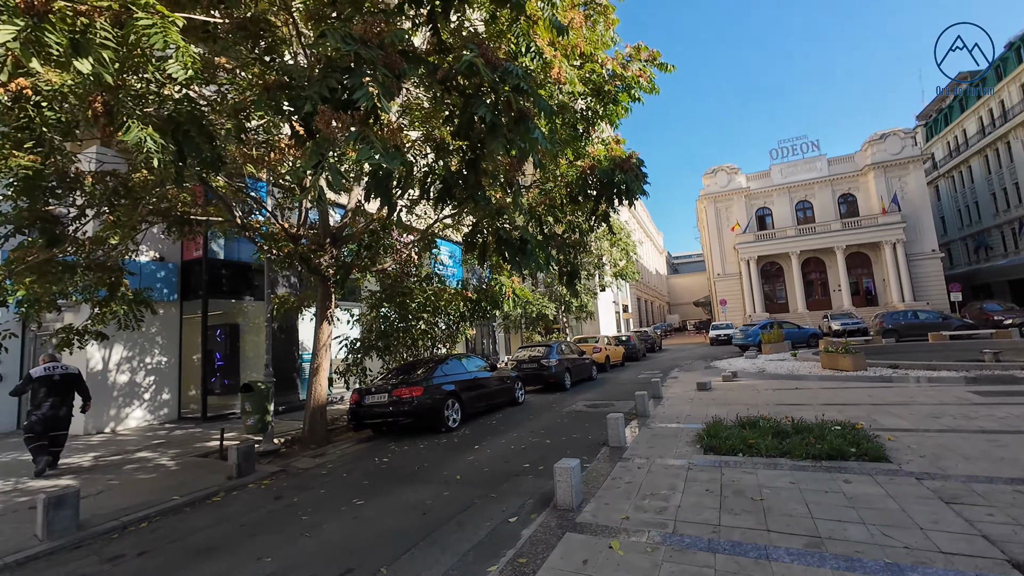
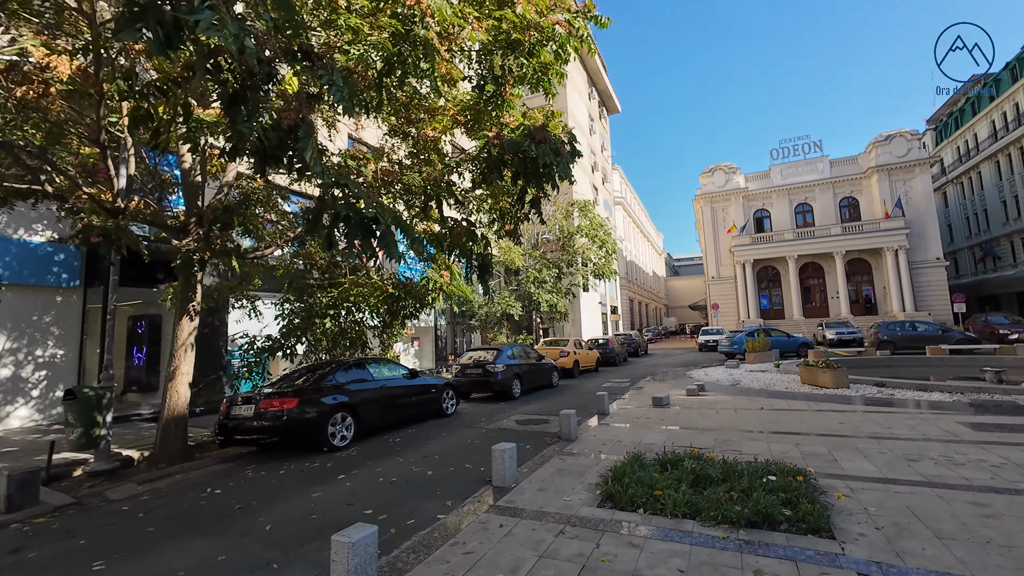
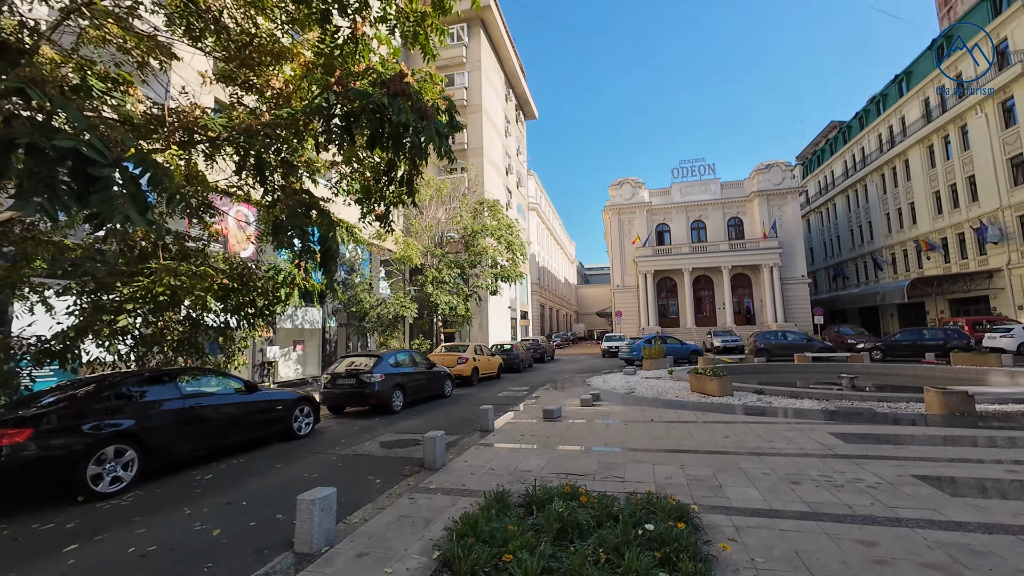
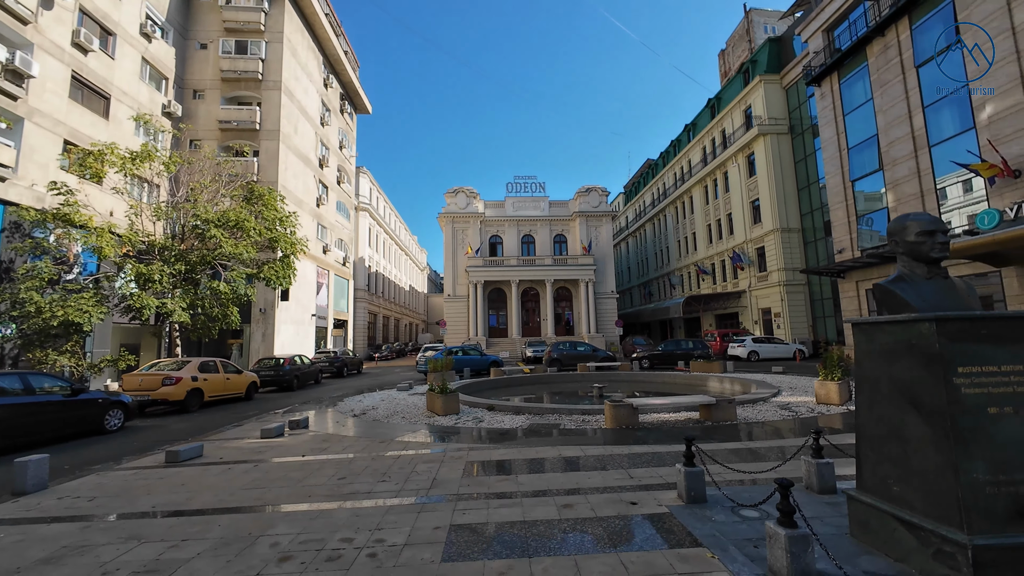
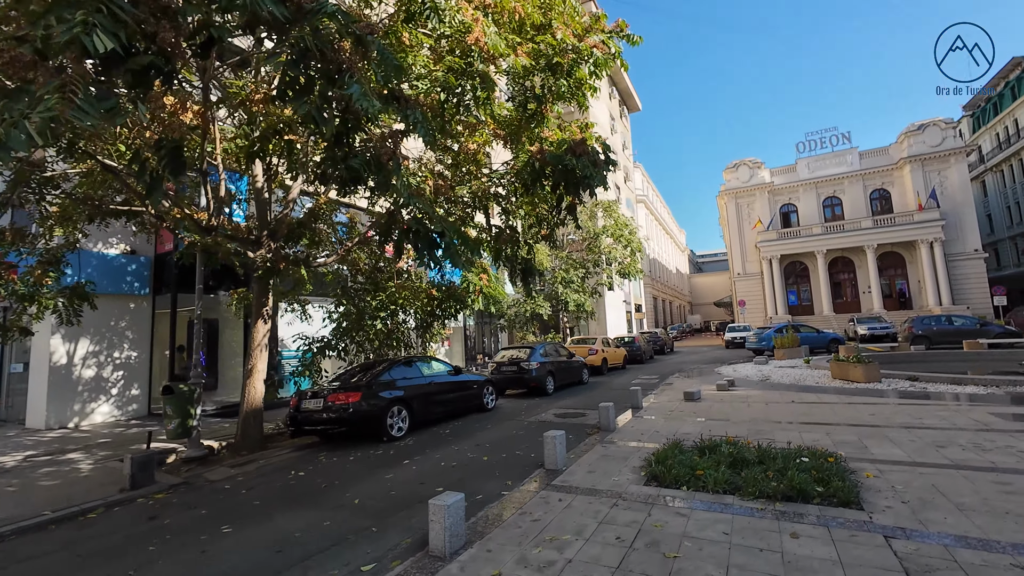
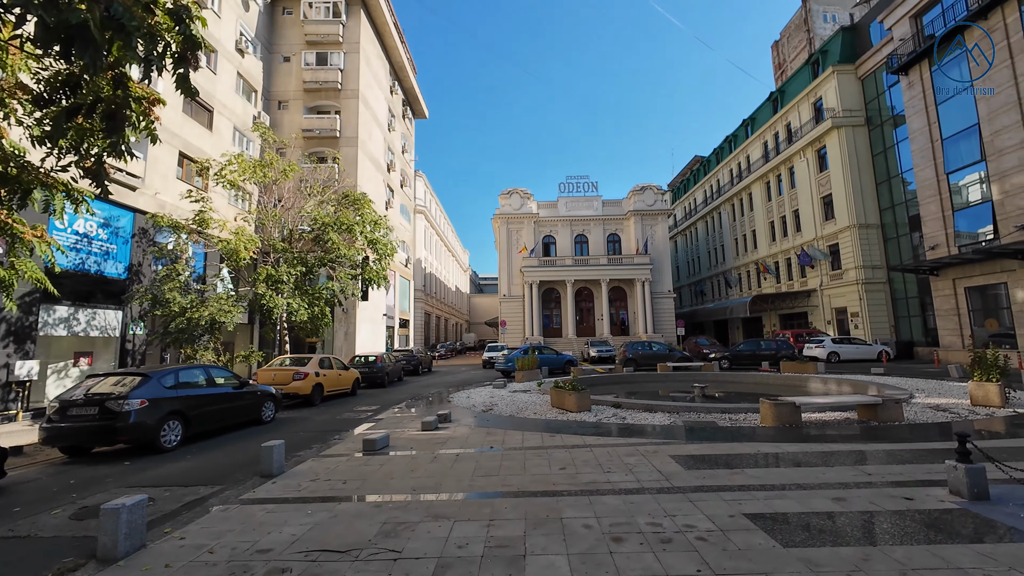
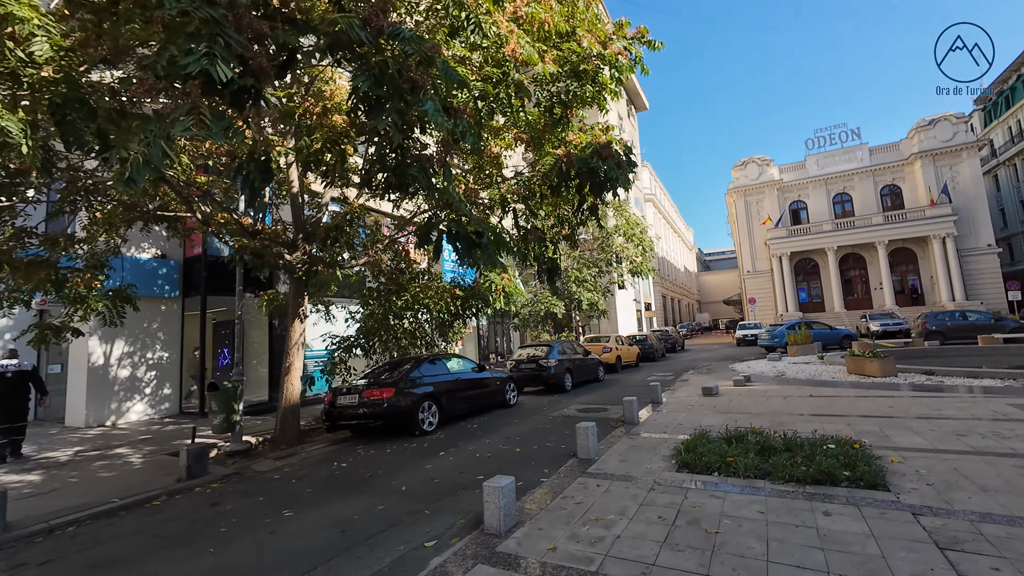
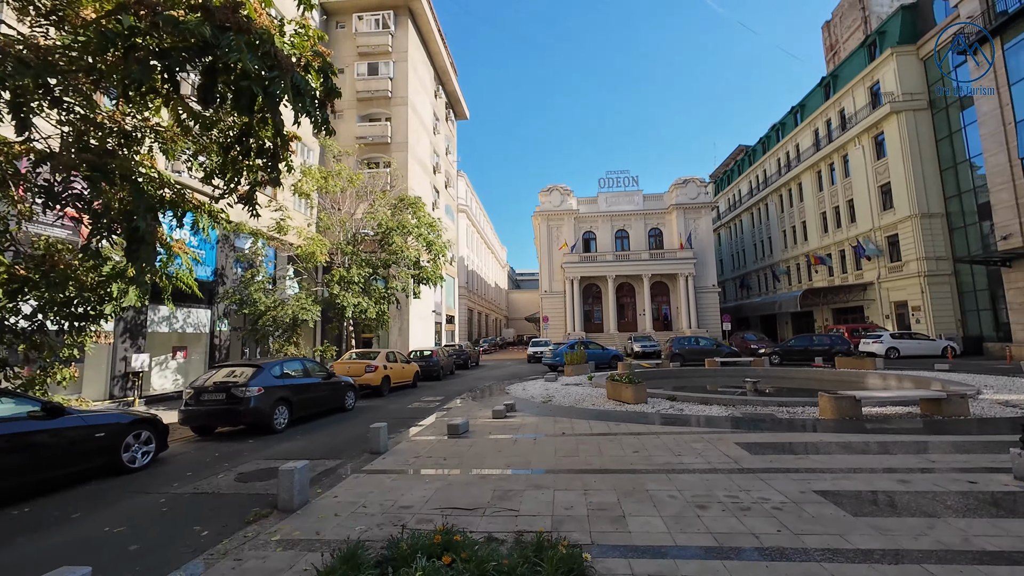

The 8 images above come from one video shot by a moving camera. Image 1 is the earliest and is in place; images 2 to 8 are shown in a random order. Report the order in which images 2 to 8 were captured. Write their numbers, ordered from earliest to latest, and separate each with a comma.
7, 5, 2, 3, 8, 6, 4
